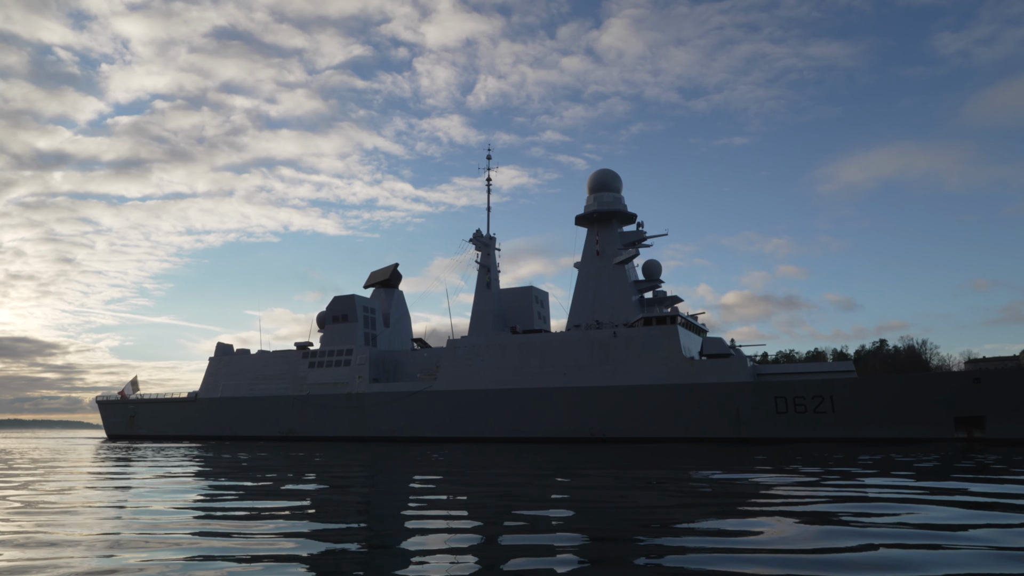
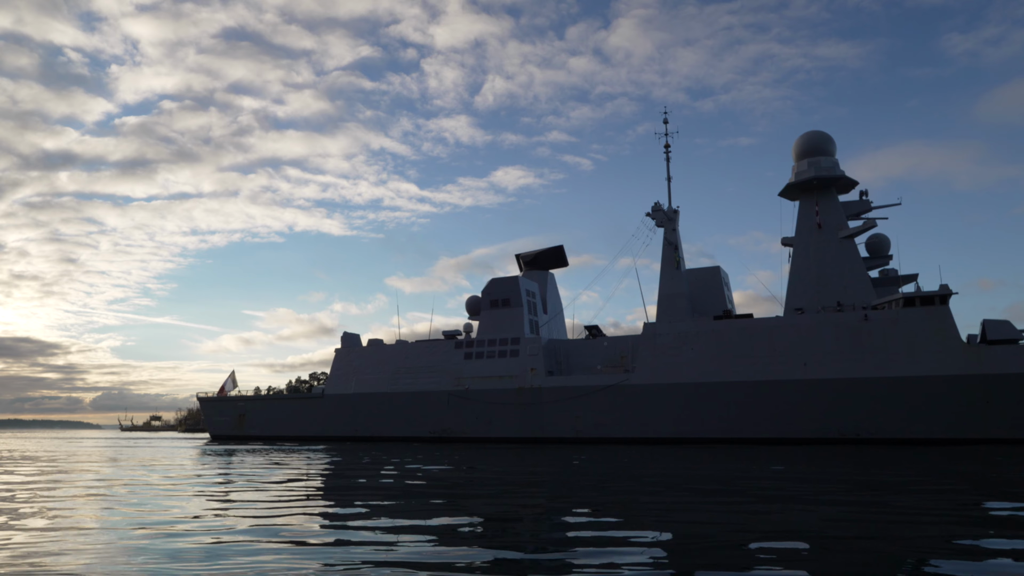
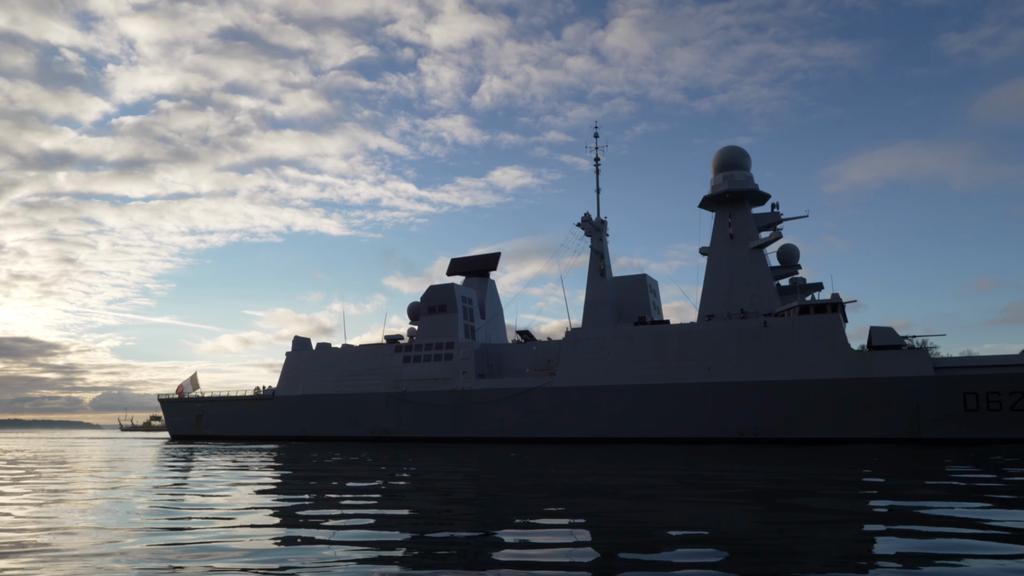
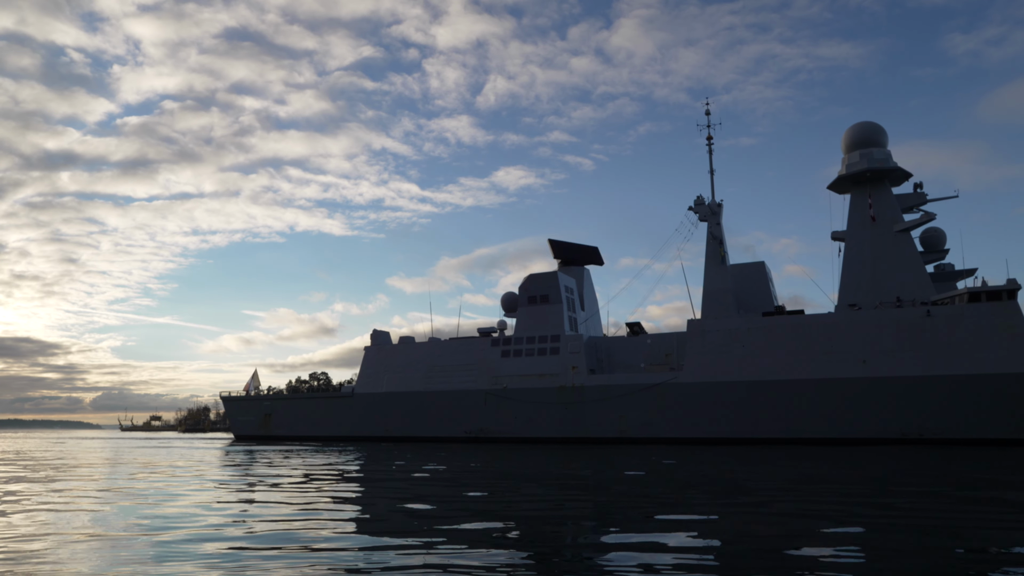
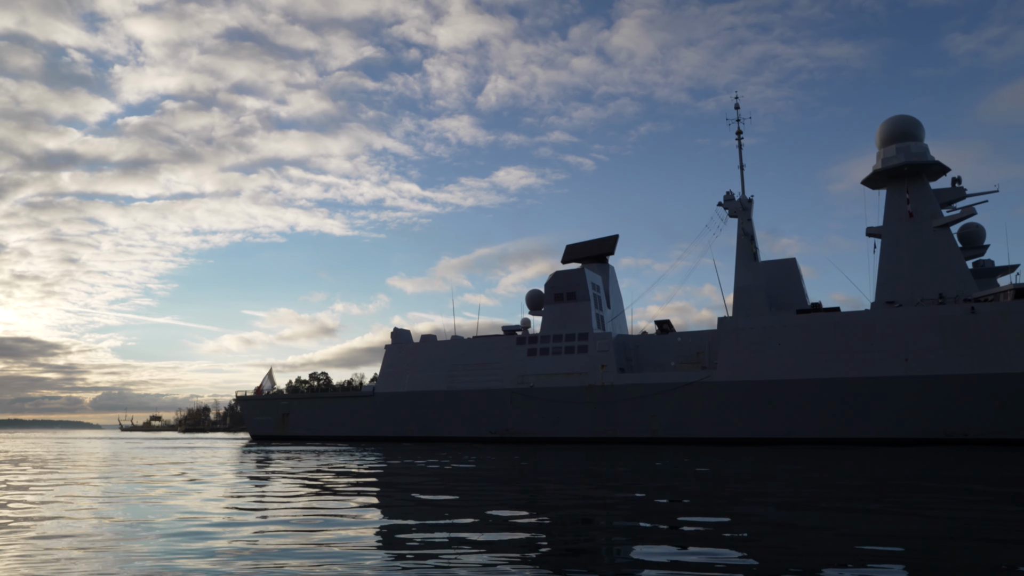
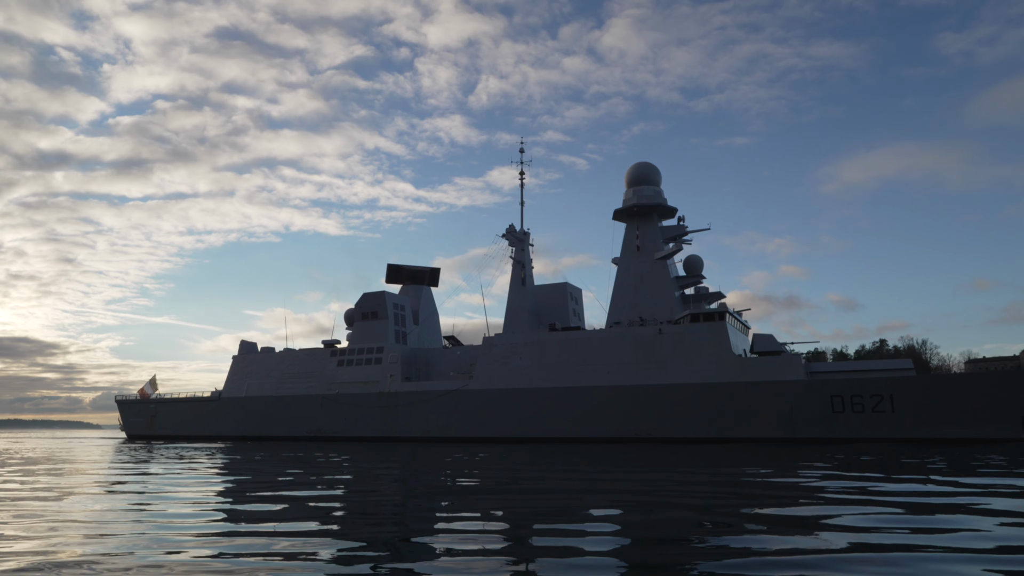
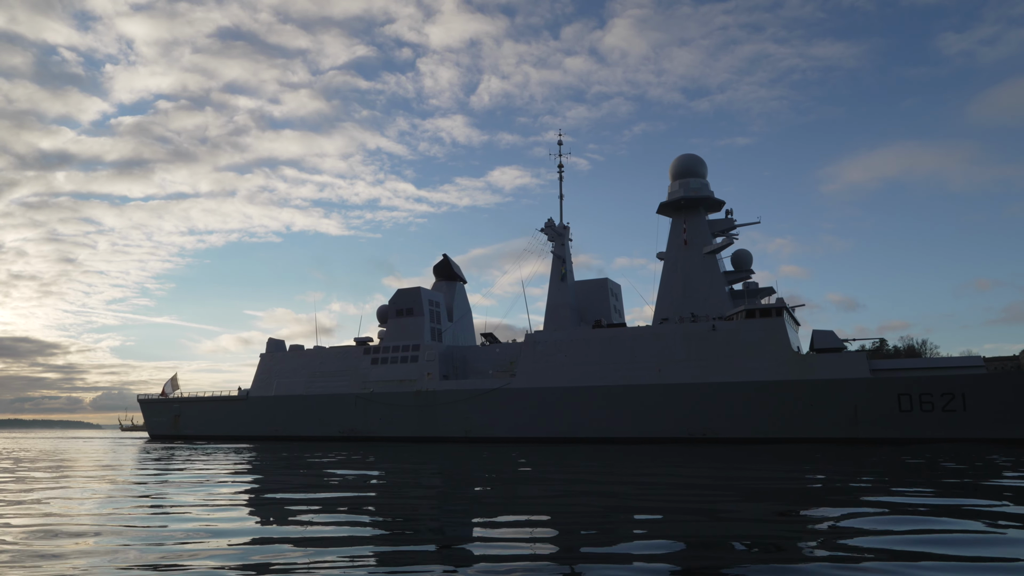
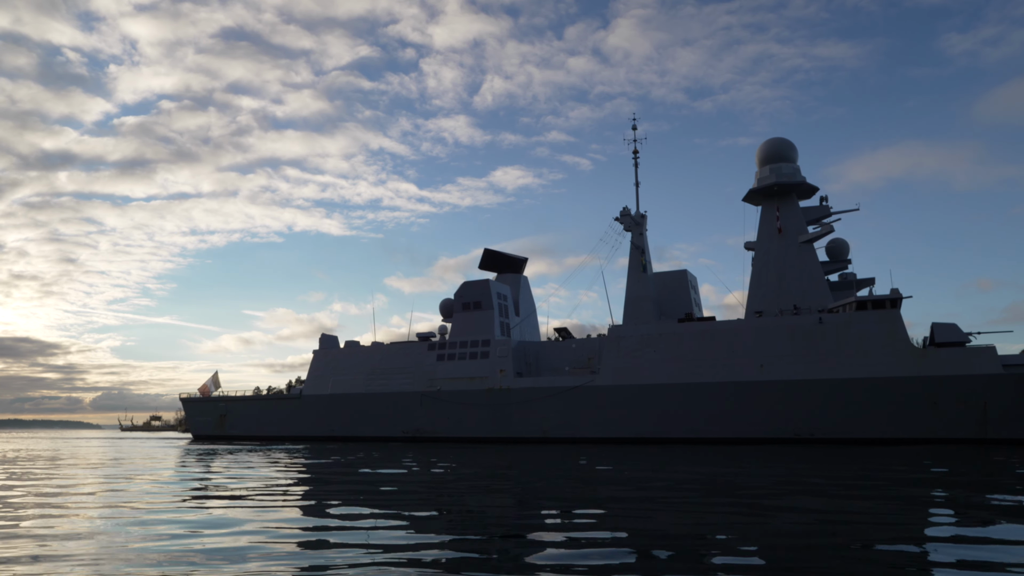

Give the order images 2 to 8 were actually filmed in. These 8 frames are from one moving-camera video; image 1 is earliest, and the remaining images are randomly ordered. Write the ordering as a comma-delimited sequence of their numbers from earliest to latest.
6, 7, 3, 8, 2, 4, 5
